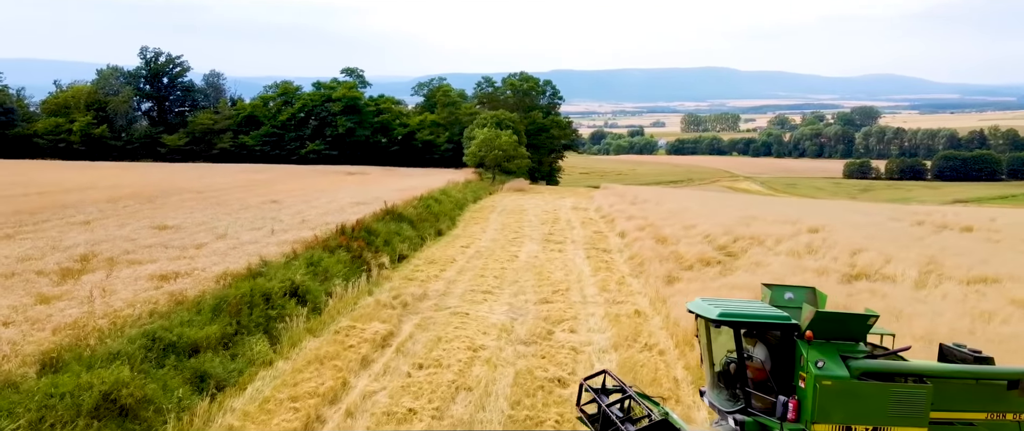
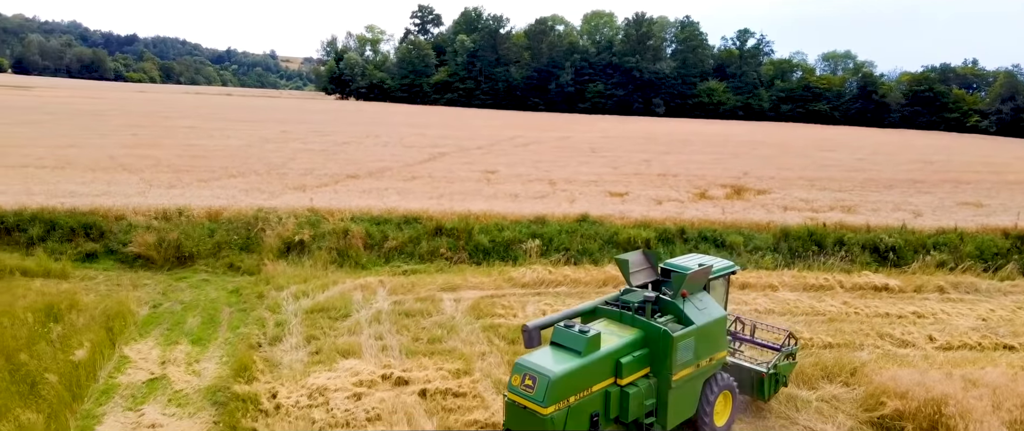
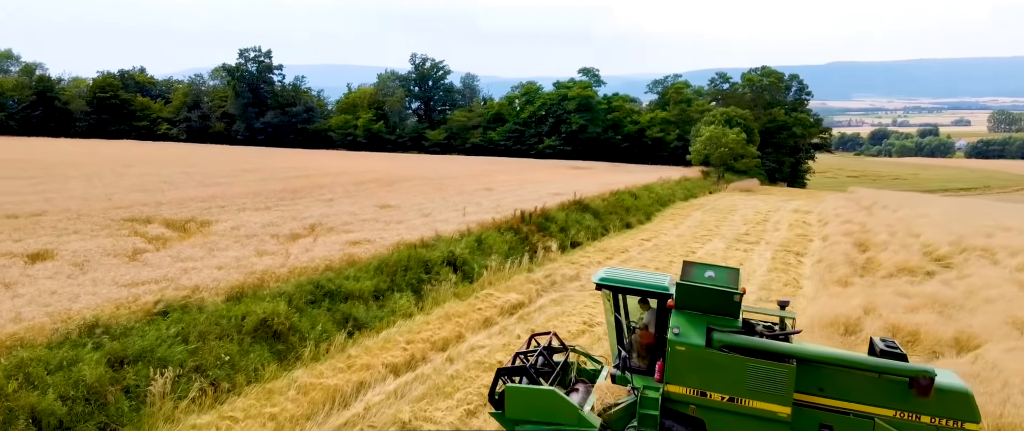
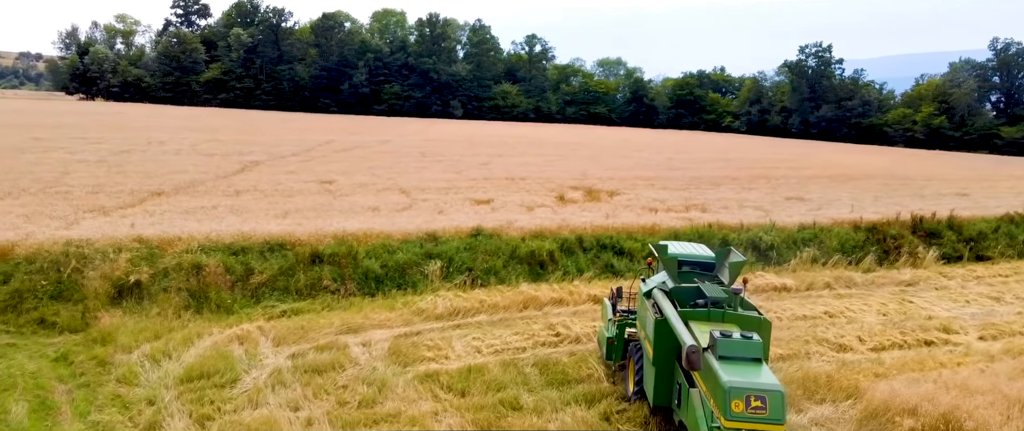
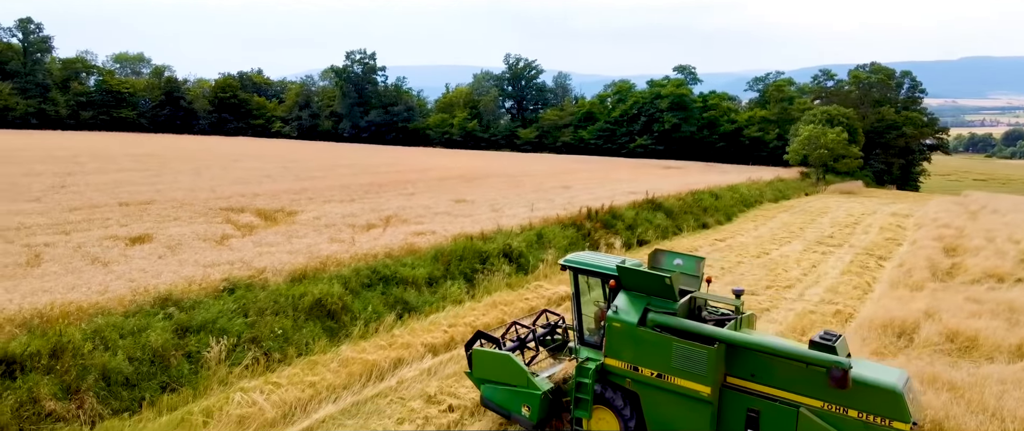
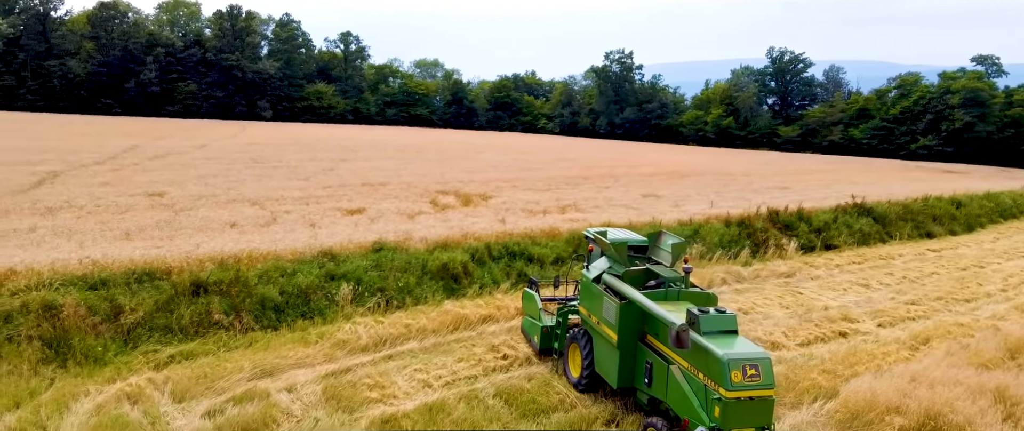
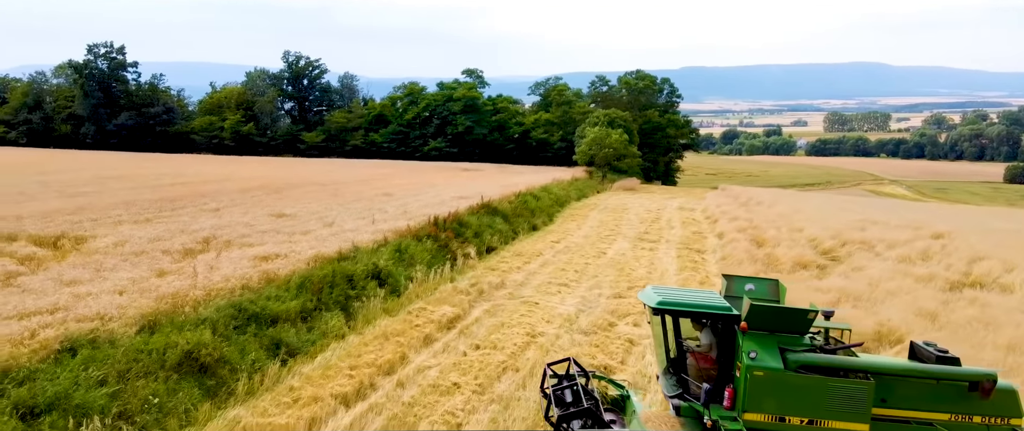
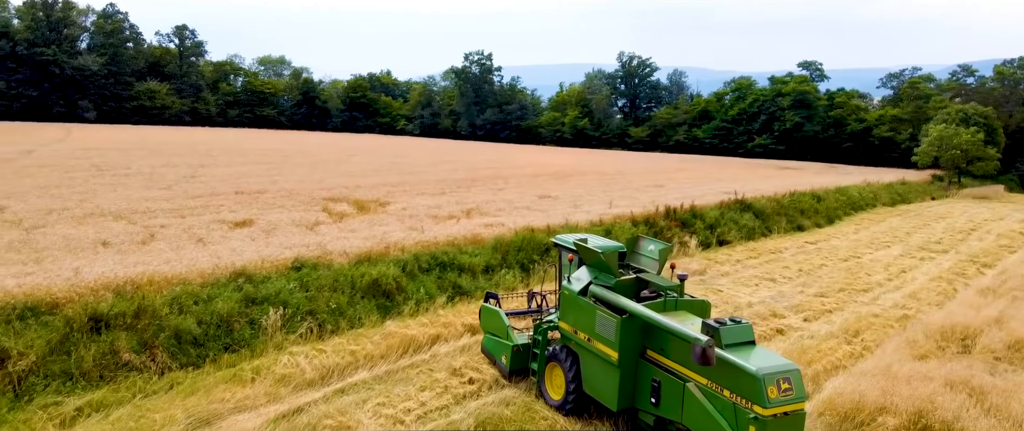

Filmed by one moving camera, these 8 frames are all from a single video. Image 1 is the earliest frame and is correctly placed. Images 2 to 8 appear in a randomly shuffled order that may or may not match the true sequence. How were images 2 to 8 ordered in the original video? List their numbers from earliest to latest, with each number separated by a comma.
7, 3, 5, 8, 6, 4, 2
